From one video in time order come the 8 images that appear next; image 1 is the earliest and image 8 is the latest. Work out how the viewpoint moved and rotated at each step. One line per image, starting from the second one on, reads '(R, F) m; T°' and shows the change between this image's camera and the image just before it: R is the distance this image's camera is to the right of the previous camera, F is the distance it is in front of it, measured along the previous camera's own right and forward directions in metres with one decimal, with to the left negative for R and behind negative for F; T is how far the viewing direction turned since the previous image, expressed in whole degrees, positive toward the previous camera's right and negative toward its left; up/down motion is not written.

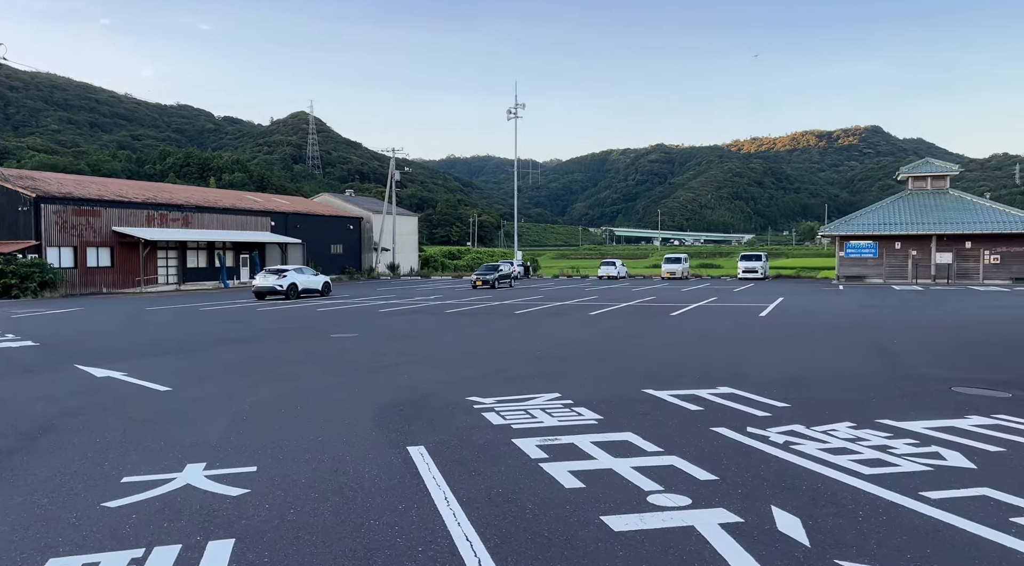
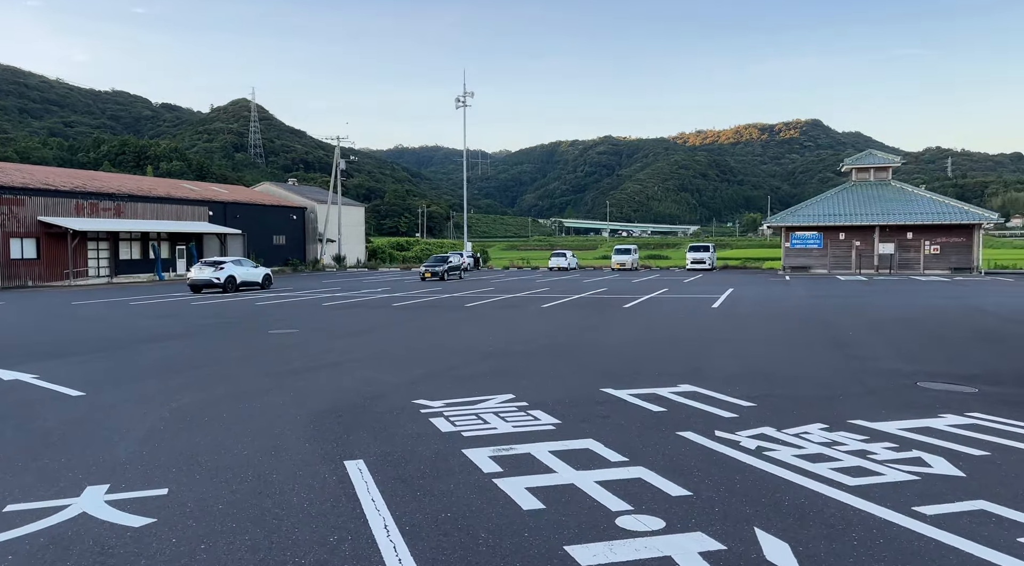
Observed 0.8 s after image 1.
(0.0, +0.6) m; +4°
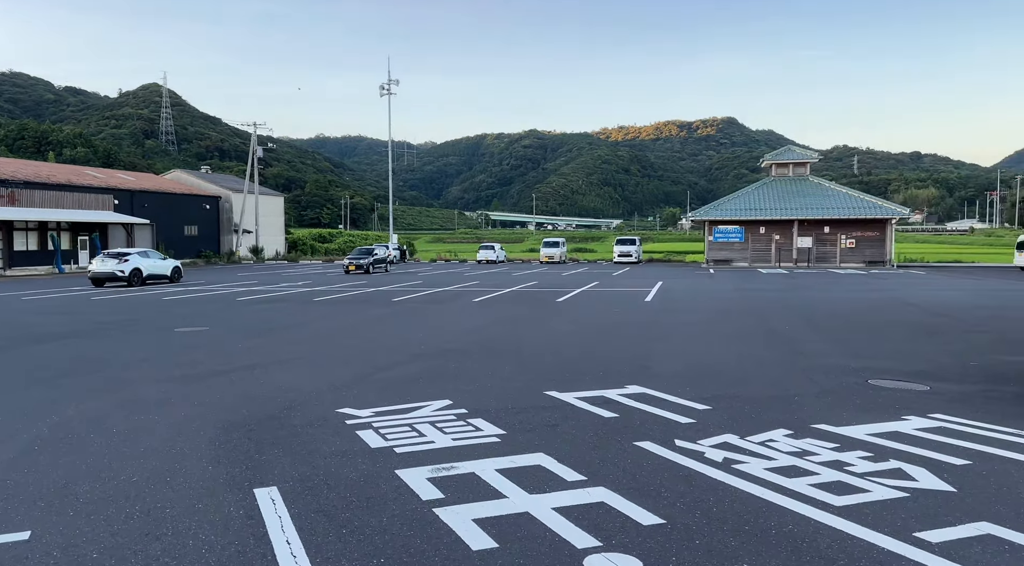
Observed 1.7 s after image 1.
(-0.1, +0.7) m; +5°
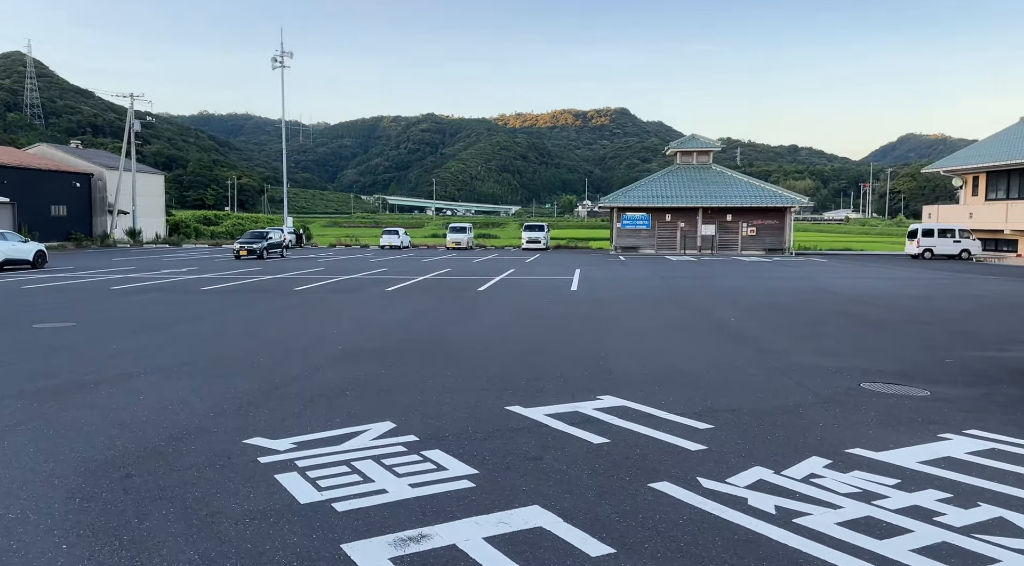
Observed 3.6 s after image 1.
(-0.5, +1.5) m; +8°
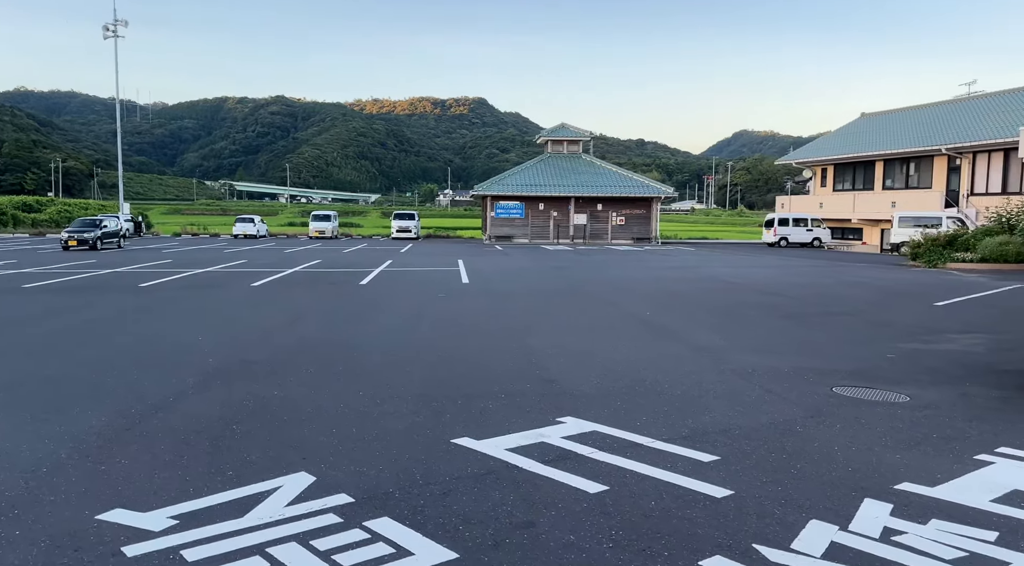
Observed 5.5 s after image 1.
(-0.6, +1.4) m; +10°
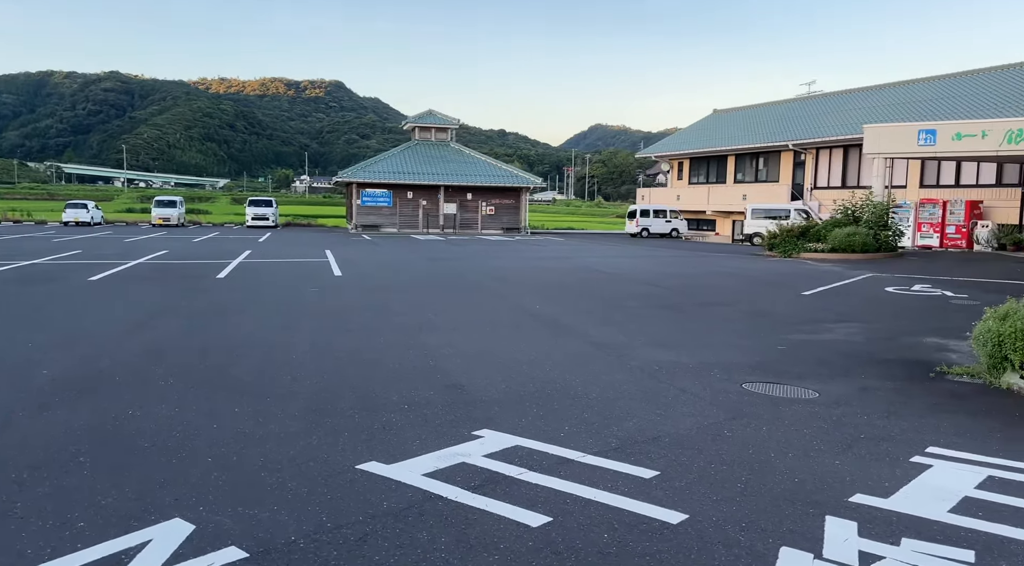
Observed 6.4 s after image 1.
(-0.3, +0.7) m; +10°
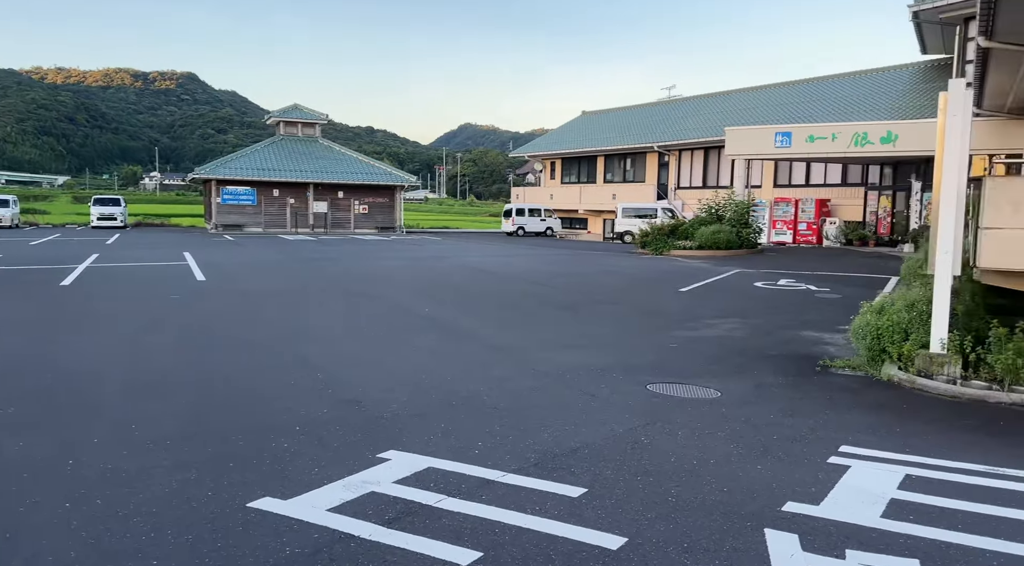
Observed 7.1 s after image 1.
(-0.2, +0.4) m; +9°
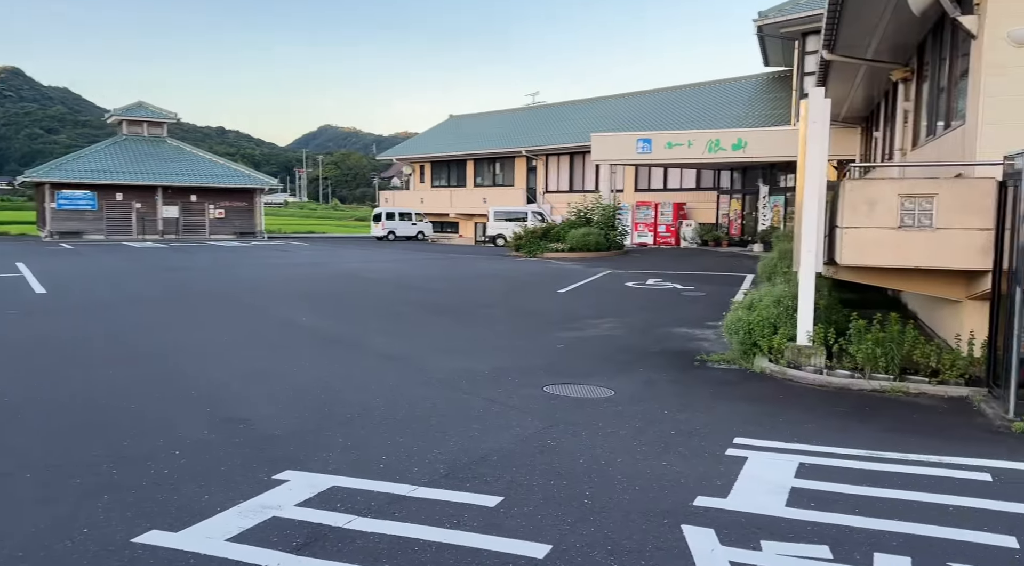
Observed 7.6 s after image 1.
(-0.2, +0.1) m; +10°
